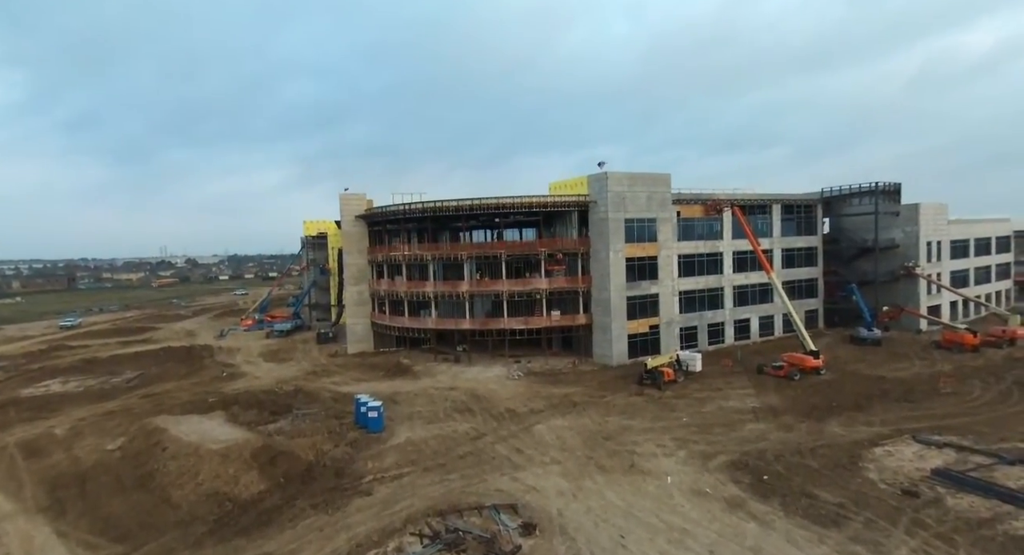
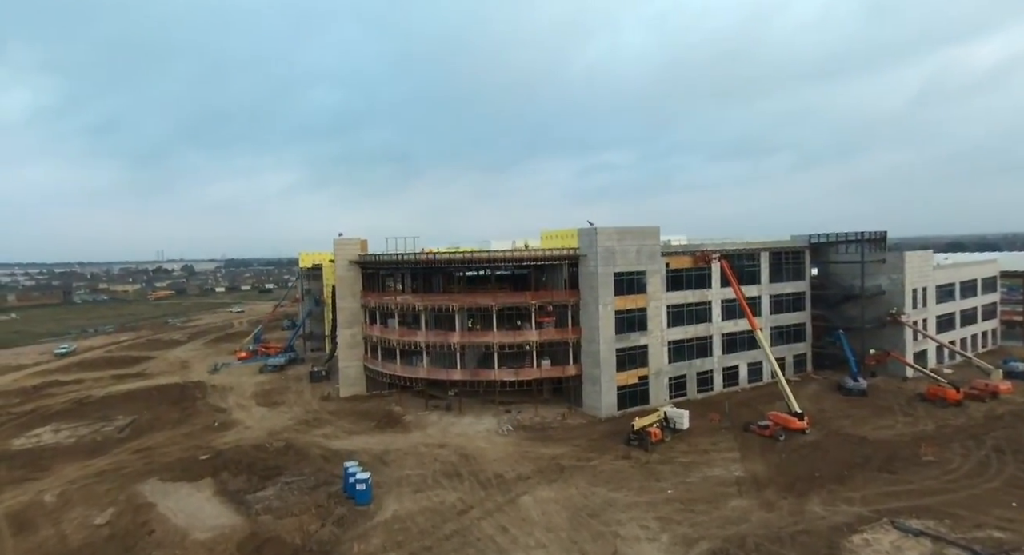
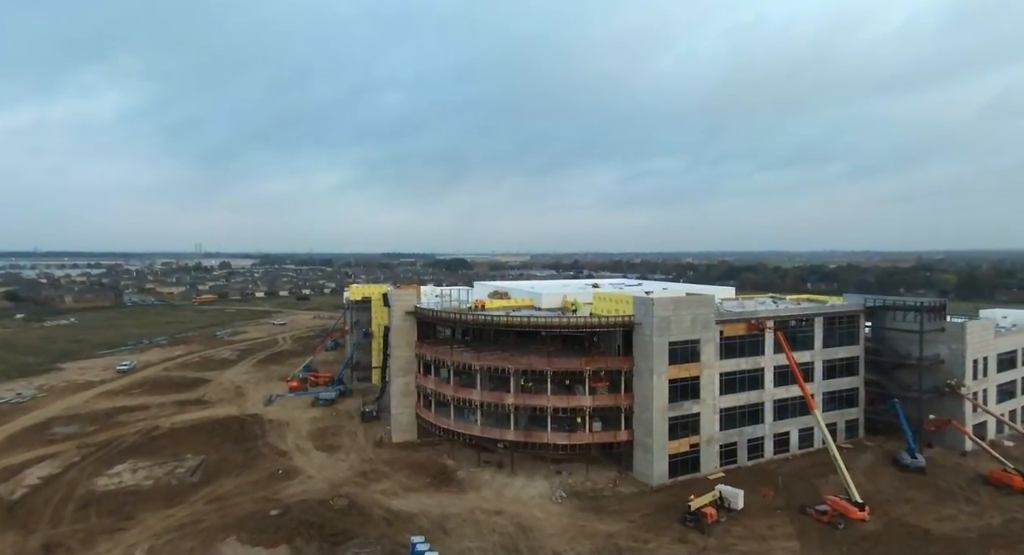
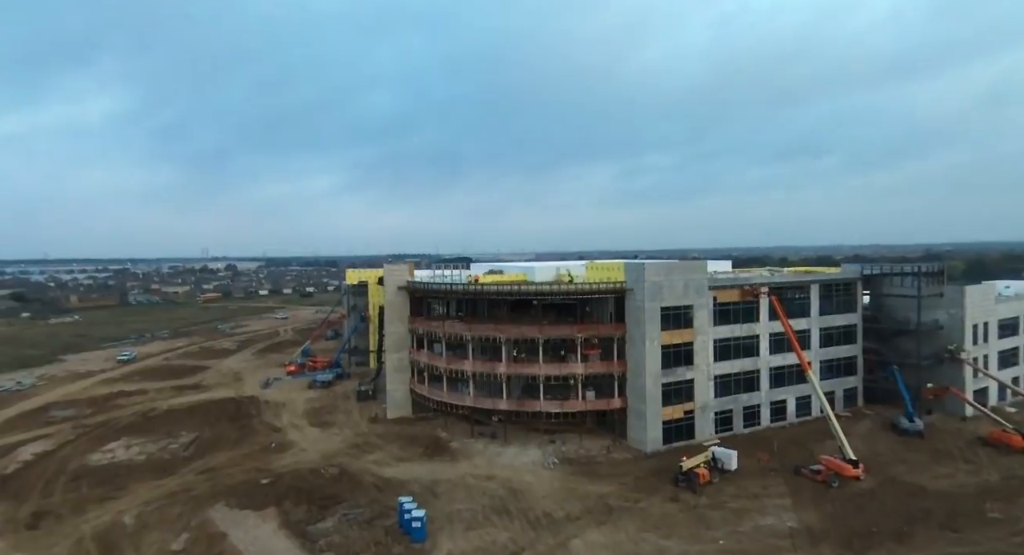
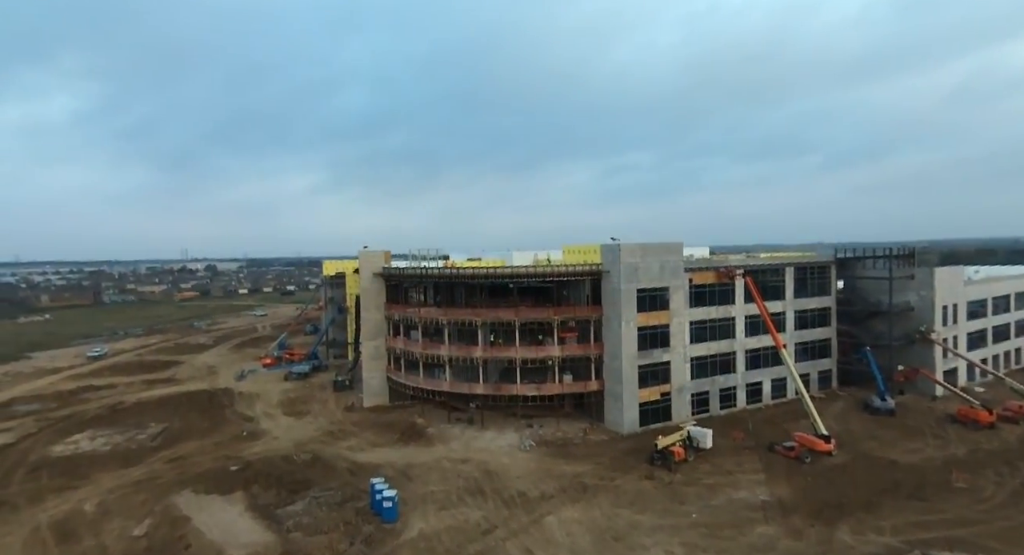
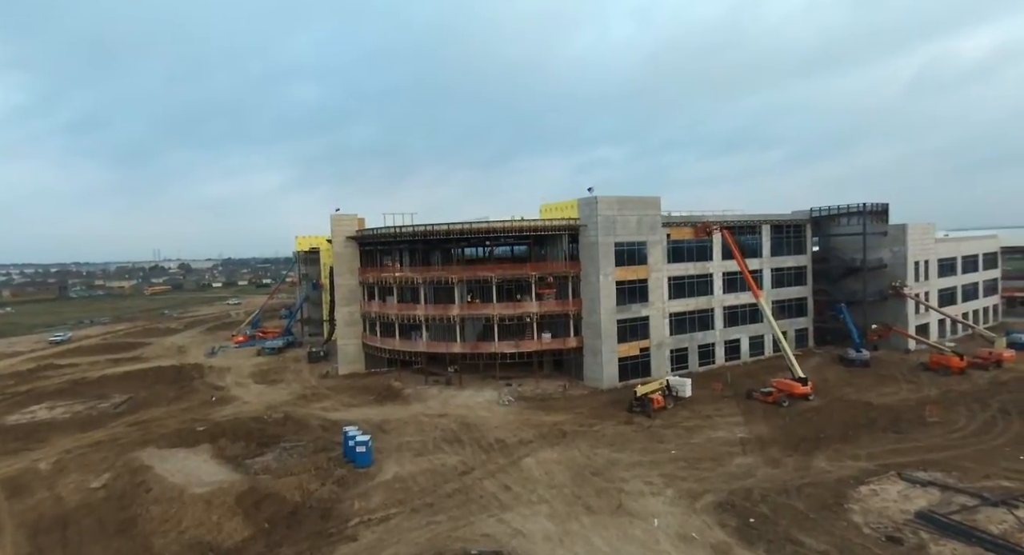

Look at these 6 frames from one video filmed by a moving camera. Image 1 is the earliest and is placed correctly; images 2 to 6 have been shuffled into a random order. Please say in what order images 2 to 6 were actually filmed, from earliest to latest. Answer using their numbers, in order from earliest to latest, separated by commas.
6, 2, 5, 4, 3
